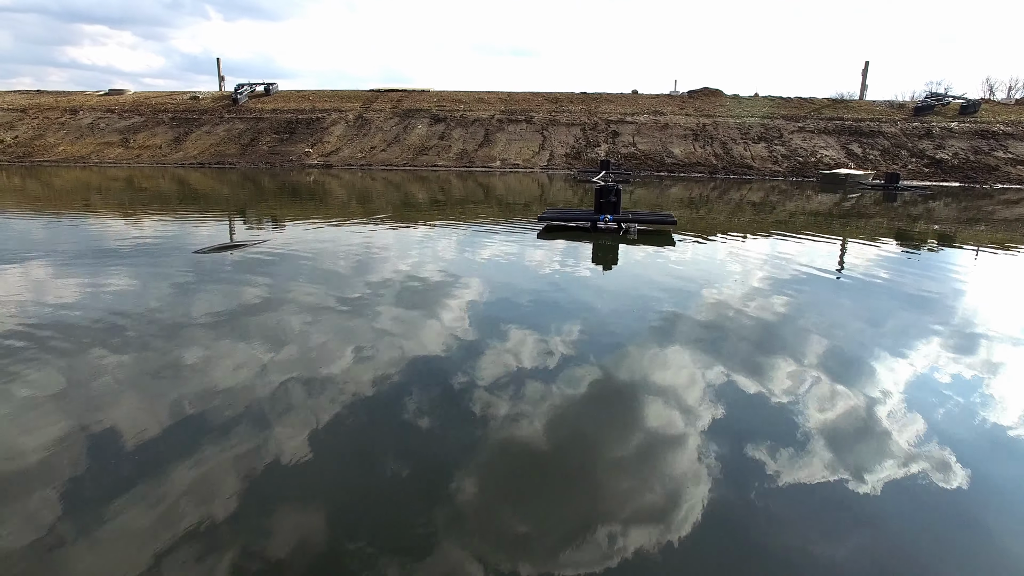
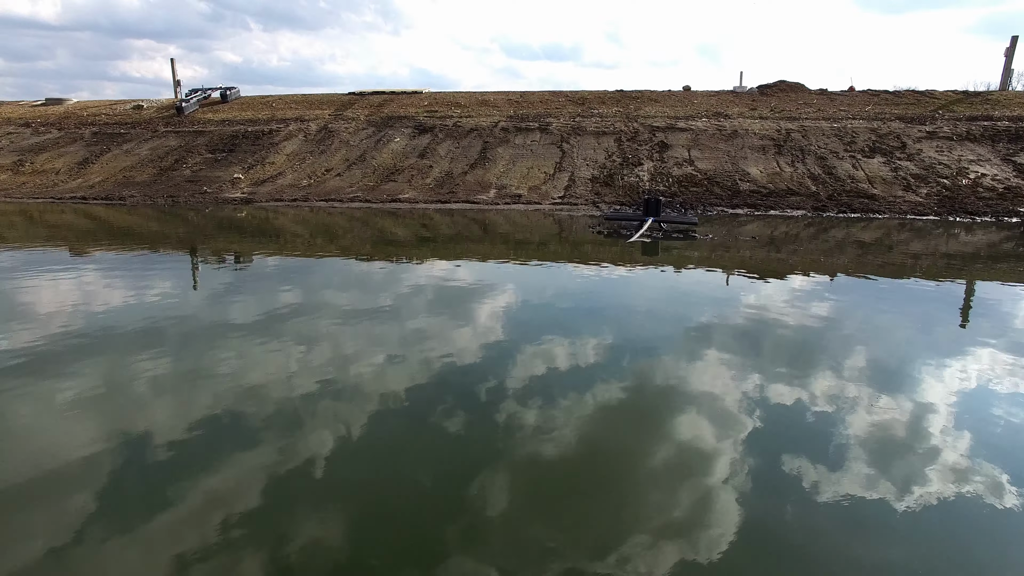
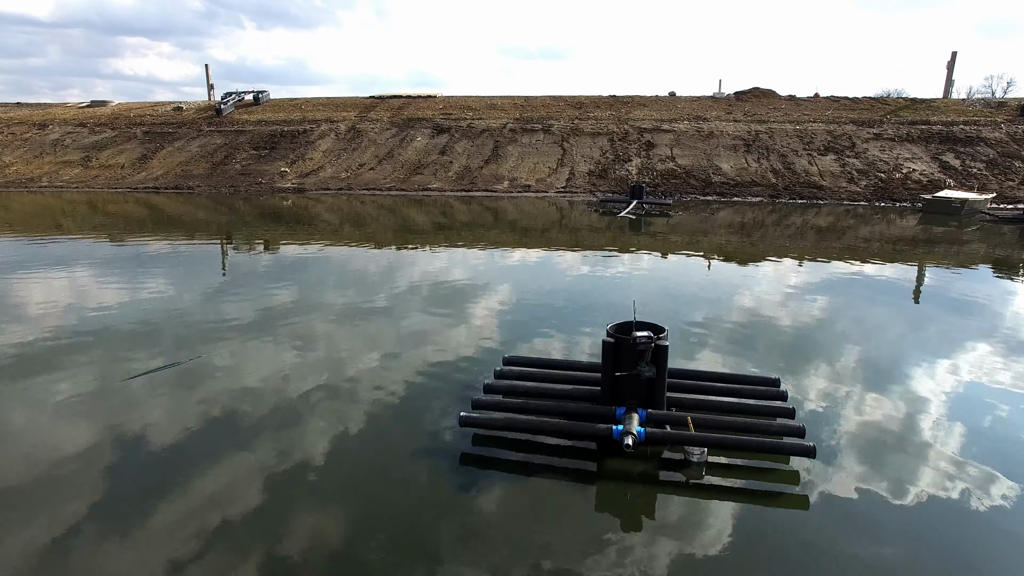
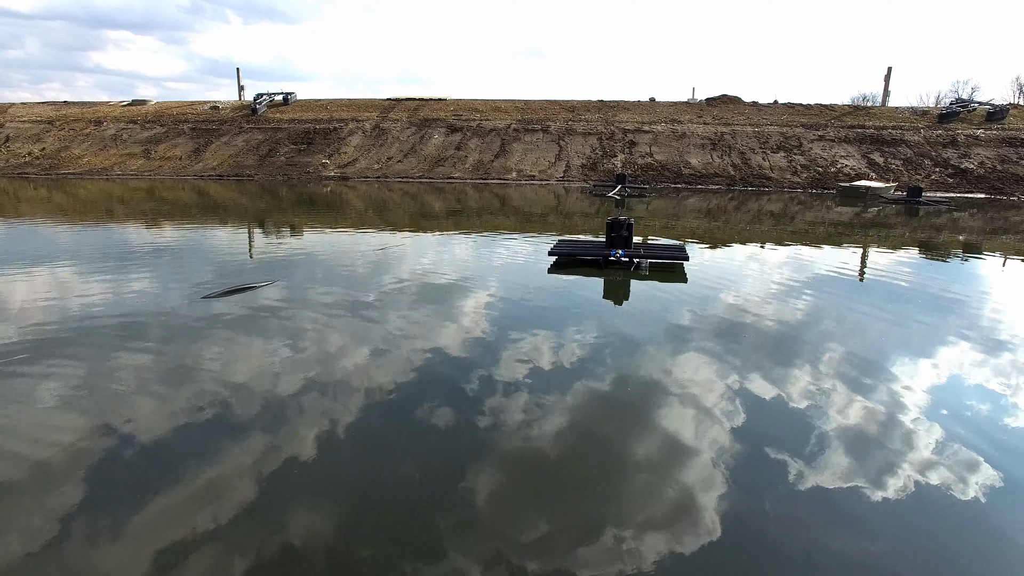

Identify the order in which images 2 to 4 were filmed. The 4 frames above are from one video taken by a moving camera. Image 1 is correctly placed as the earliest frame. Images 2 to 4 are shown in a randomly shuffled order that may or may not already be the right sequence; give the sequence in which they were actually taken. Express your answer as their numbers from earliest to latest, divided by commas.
4, 3, 2
